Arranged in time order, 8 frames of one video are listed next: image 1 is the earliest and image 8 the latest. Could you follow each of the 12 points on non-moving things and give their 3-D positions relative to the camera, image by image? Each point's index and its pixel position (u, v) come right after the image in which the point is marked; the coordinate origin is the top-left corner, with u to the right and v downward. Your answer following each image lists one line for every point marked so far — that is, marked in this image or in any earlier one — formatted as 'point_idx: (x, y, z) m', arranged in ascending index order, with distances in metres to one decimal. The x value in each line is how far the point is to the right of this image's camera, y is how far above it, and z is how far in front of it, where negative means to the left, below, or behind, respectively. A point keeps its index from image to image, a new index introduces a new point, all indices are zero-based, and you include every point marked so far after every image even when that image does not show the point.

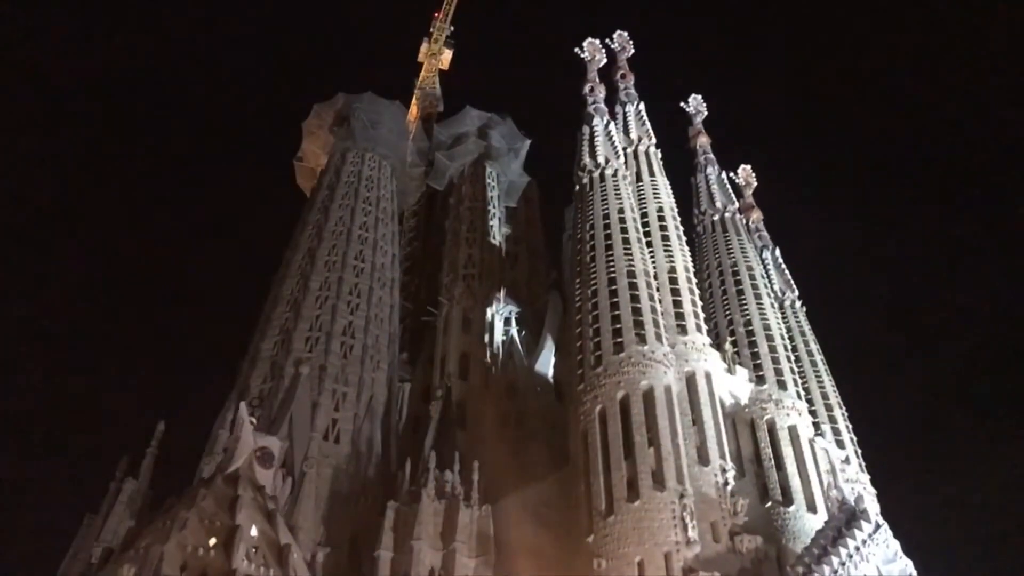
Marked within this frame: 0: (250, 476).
0: (-5.4, -4.0, +19.5) m
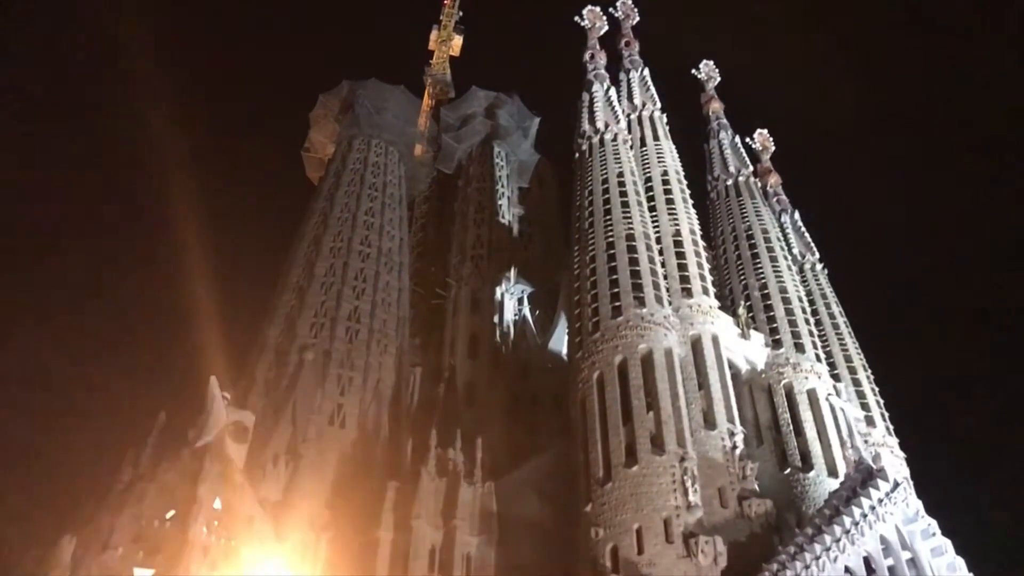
0: (-5.9, -3.3, +18.9) m
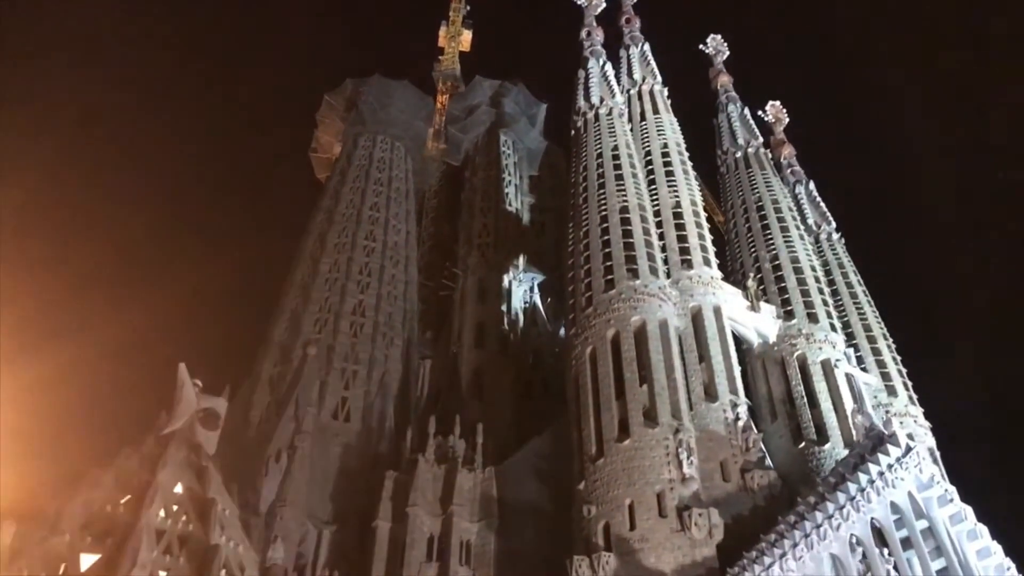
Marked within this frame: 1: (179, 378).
0: (-6.4, -3.0, +18.5) m
1: (-7.0, -1.9, +19.5) m
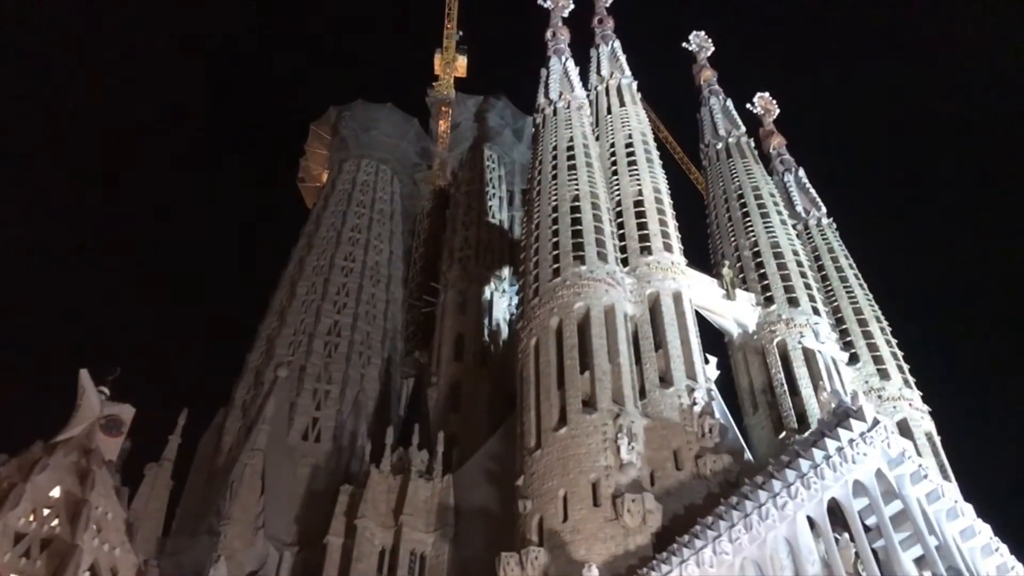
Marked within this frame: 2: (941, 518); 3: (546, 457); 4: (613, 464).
0: (-8.2, -2.9, +17.7) m
1: (-8.7, -2.0, +18.8) m
2: (+9.0, -4.8, +19.4) m
3: (+0.7, -3.6, +20.0) m
4: (+2.1, -3.7, +19.3) m
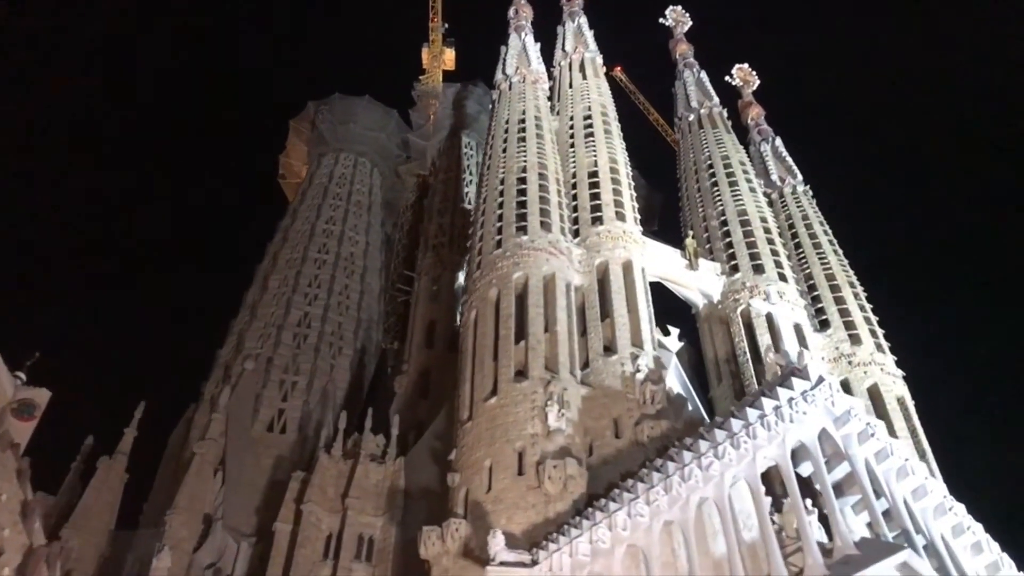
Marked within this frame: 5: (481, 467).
0: (-9.8, -2.6, +17.3) m
1: (-10.3, -1.6, +18.5) m
2: (+7.5, -3.7, +18.3) m
3: (-0.8, -2.9, +19.3) m
4: (+0.6, -2.9, +18.6) m
5: (-0.6, -3.6, +18.5) m
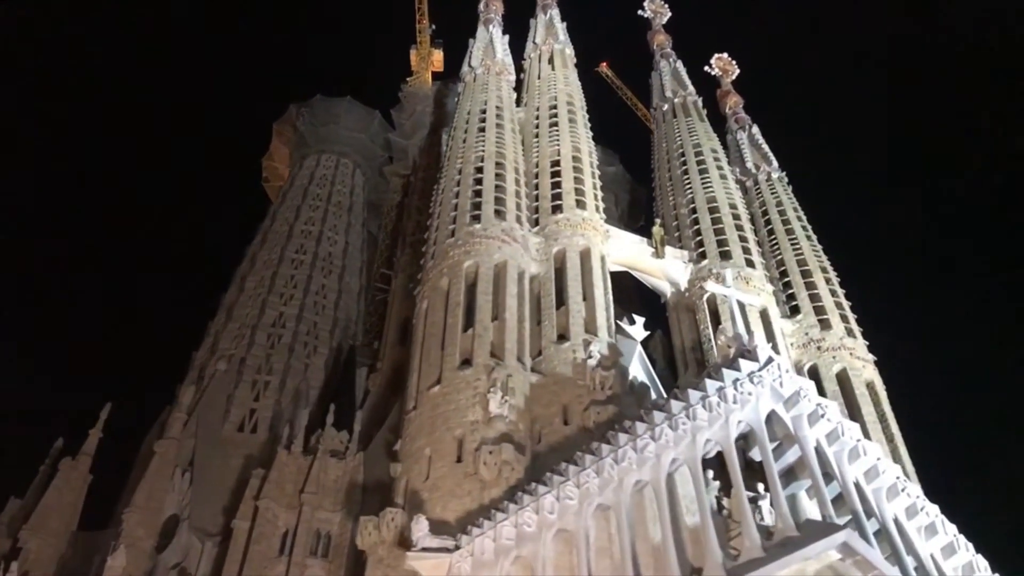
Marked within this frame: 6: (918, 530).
0: (-11.0, -2.5, +17.2) m
1: (-11.5, -1.6, +18.4) m
2: (+6.4, -3.3, +17.8) m
3: (-1.9, -2.6, +19.0) m
4: (-0.6, -2.6, +18.2) m
5: (-1.8, -3.3, +18.2) m
6: (+7.8, -4.7, +18.0) m
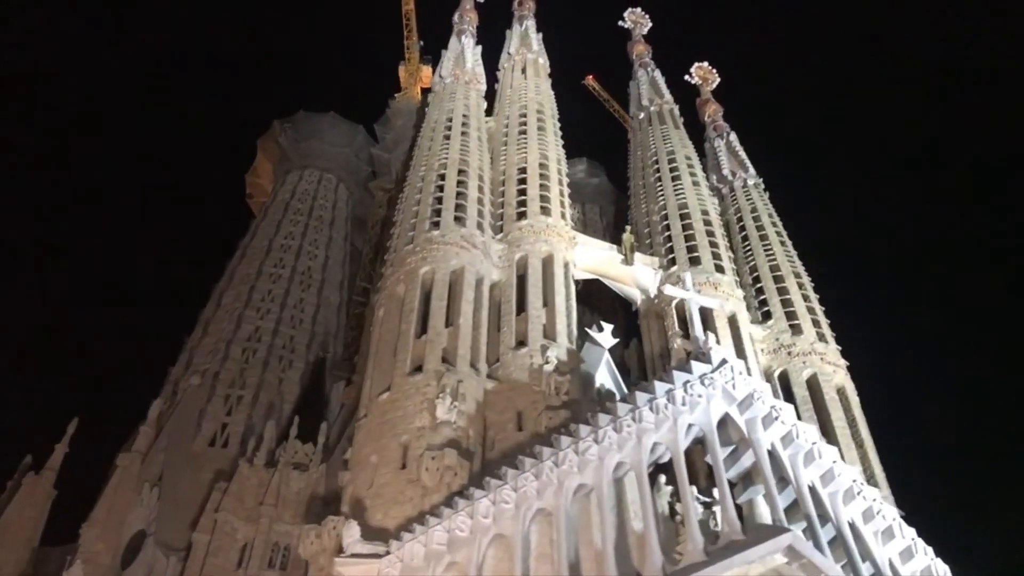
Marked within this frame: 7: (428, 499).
0: (-12.0, -2.6, +17.0) m
1: (-12.5, -1.8, +18.2) m
2: (+5.3, -3.3, +17.4) m
3: (-2.9, -2.7, +18.7) m
4: (-1.6, -2.6, +17.9) m
5: (-2.8, -3.4, +17.8) m
6: (+6.8, -4.6, +17.5) m
7: (-1.5, -3.7, +16.5) m
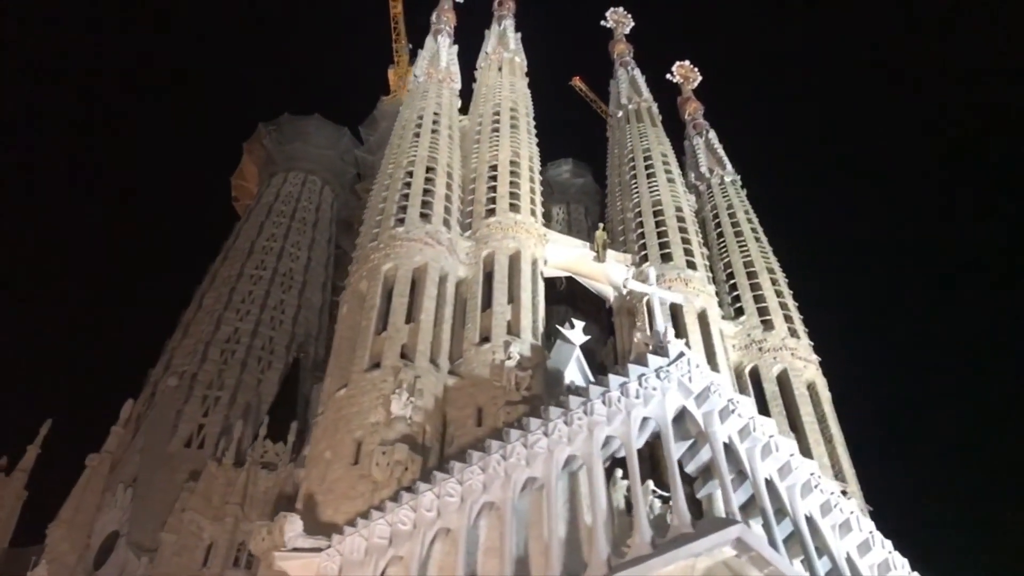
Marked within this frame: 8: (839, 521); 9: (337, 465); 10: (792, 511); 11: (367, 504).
0: (-12.9, -2.6, +17.0) m
1: (-13.4, -1.7, +18.2) m
2: (+4.5, -3.1, +17.3) m
3: (-3.8, -2.6, +18.6) m
4: (-2.5, -2.5, +17.8) m
5: (-3.6, -3.3, +17.7) m
6: (+6.0, -4.5, +17.3) m
7: (-2.3, -3.6, +16.4) m
8: (+6.1, -4.3, +17.3) m
9: (-3.2, -3.3, +17.3) m
10: (+5.1, -4.1, +16.9) m
11: (-2.5, -3.8, +16.3) m
